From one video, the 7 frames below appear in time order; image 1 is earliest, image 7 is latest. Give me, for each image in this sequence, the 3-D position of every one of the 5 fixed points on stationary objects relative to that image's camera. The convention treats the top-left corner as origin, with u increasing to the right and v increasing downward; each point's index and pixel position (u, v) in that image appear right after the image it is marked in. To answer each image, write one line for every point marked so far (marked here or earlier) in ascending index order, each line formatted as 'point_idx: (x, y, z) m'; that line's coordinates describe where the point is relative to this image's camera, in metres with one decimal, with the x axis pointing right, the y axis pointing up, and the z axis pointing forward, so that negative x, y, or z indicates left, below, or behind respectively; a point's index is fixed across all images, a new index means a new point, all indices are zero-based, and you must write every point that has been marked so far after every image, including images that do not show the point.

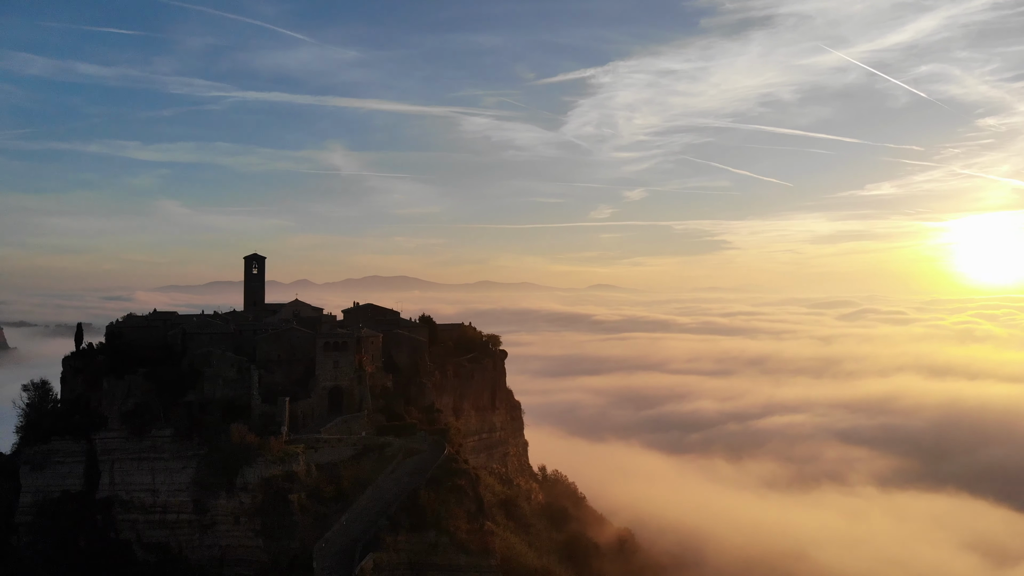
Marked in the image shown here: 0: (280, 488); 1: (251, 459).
0: (-5.7, -4.7, +19.7) m
1: (-6.4, -4.1, +19.8) m
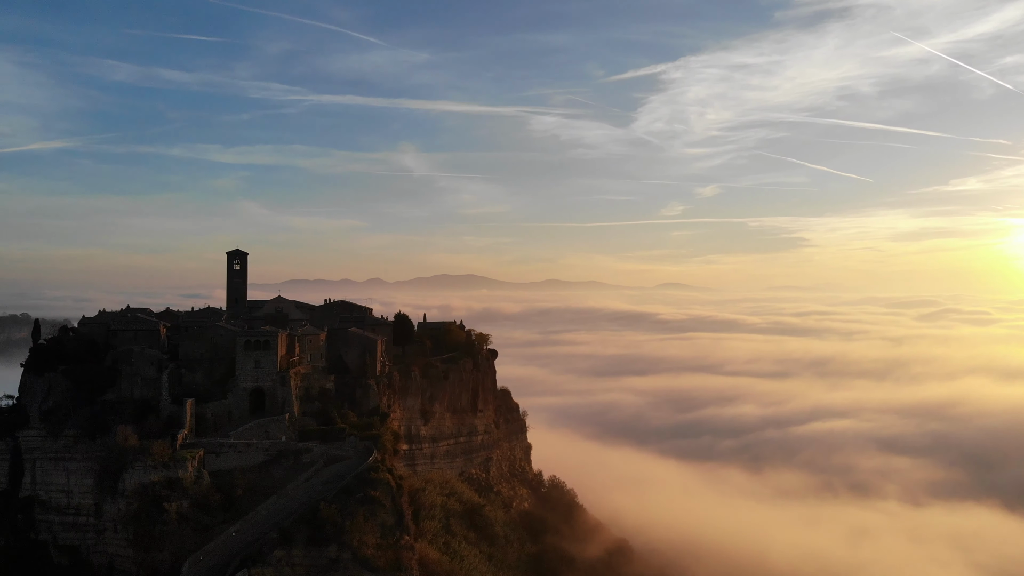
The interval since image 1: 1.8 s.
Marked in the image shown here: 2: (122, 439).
0: (-8.0, -4.6, +18.5) m
1: (-8.7, -4.0, +18.6) m
2: (-9.0, -3.5, +19.0) m
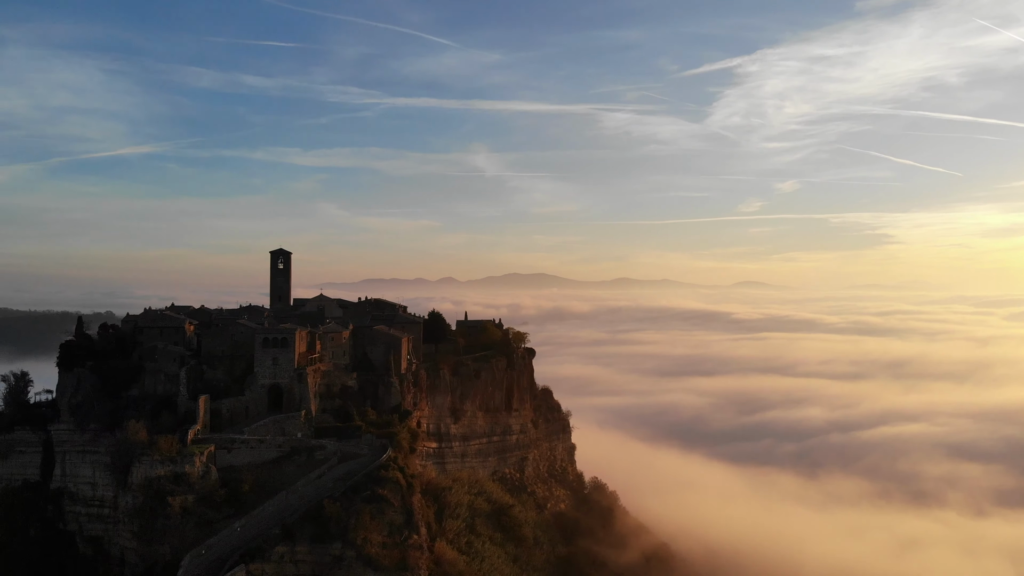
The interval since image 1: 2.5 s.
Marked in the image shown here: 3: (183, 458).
0: (-8.0, -4.6, +18.8) m
1: (-8.7, -3.9, +19.0) m
2: (-8.9, -3.4, +19.4) m
3: (-7.6, -3.9, +19.2) m
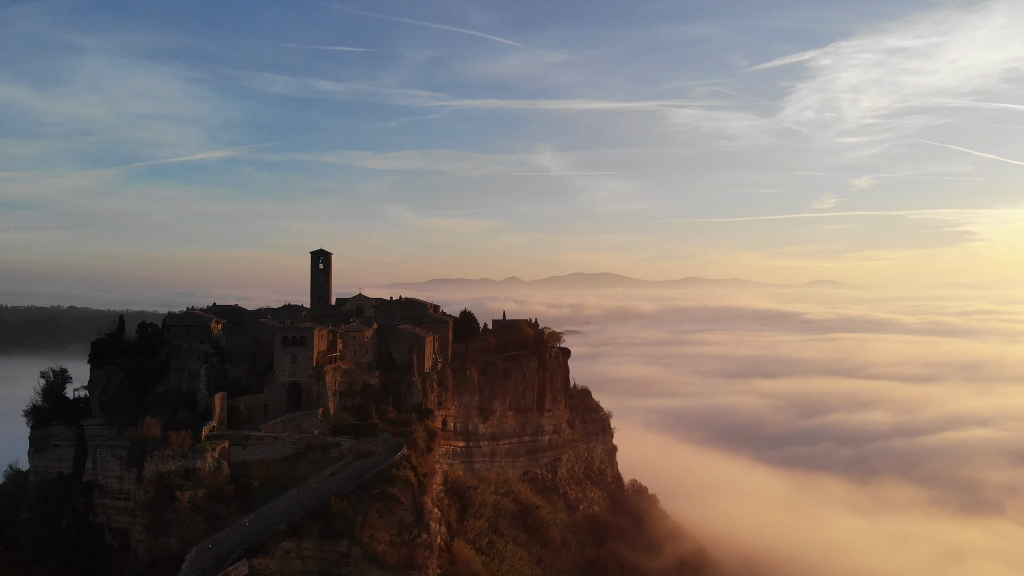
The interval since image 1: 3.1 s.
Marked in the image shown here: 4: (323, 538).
0: (-7.9, -4.6, +19.3) m
1: (-8.6, -3.9, +19.5) m
2: (-8.8, -3.4, +19.9) m
3: (-7.6, -3.9, +19.6) m
4: (-4.5, -5.9, +19.5) m
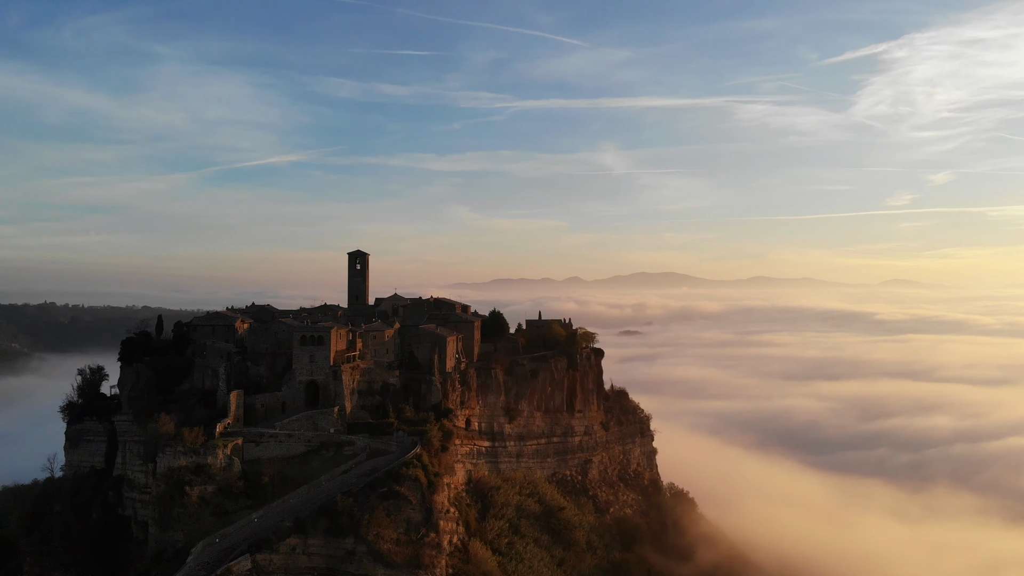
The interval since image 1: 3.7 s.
0: (-7.8, -4.6, +19.8) m
1: (-8.5, -3.9, +20.1) m
2: (-8.7, -3.4, +20.5) m
3: (-7.5, -3.9, +20.1) m
4: (-4.4, -5.9, +19.8) m
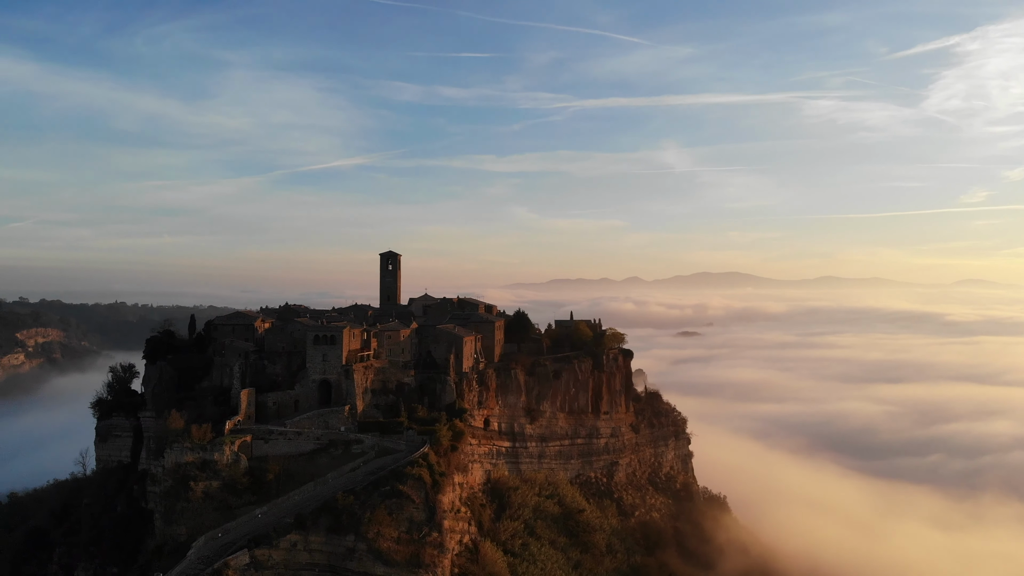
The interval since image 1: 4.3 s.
0: (-7.9, -4.6, +20.3) m
1: (-8.5, -3.9, +20.6) m
2: (-8.7, -3.4, +21.1) m
3: (-7.5, -3.9, +20.5) m
4: (-4.4, -5.9, +20.0) m
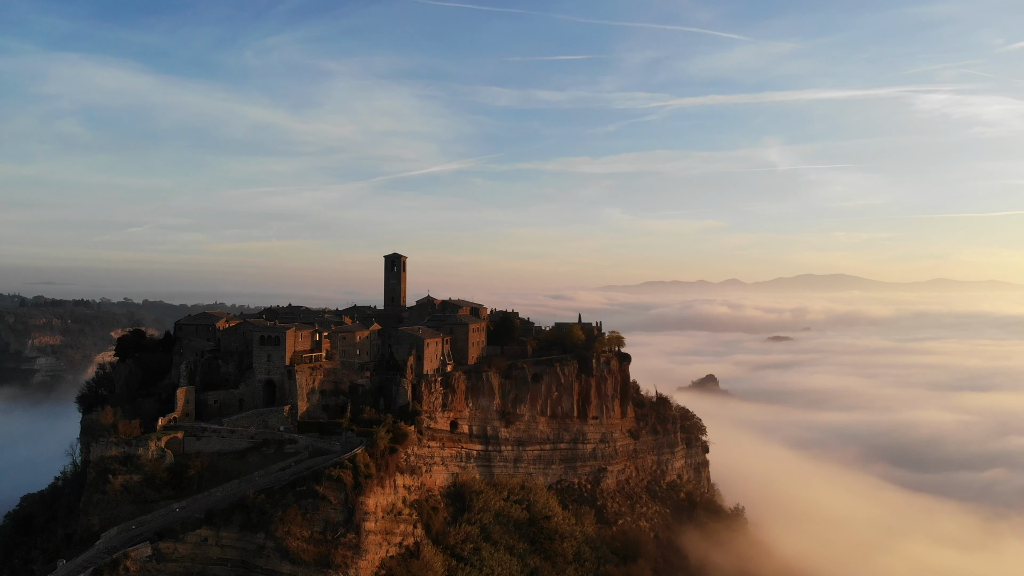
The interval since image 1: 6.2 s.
0: (-10.1, -4.6, +21.1) m
1: (-10.7, -3.9, +21.5) m
2: (-10.8, -3.4, +21.9) m
3: (-9.7, -4.0, +21.3) m
4: (-6.7, -6.0, +20.4) m
